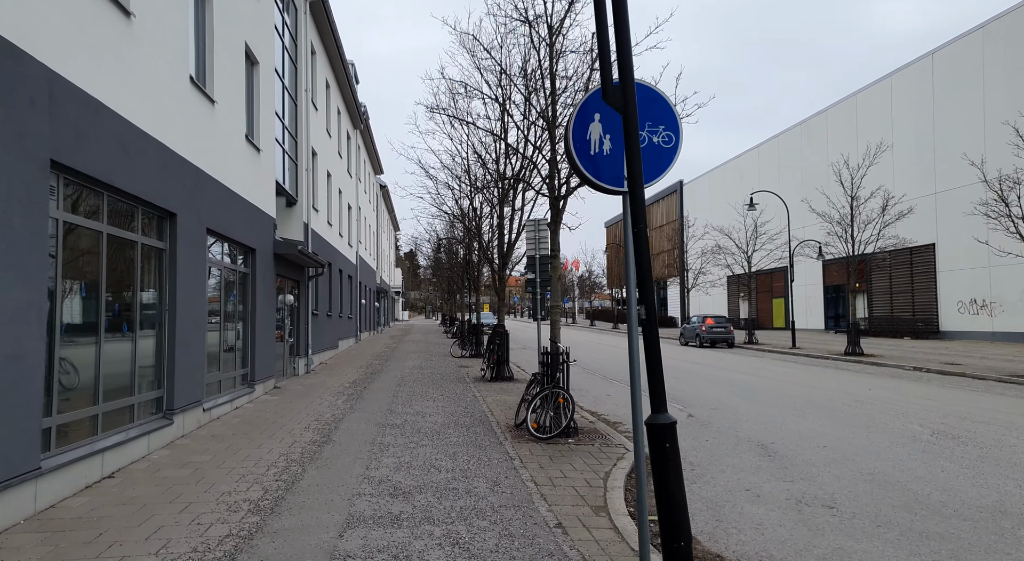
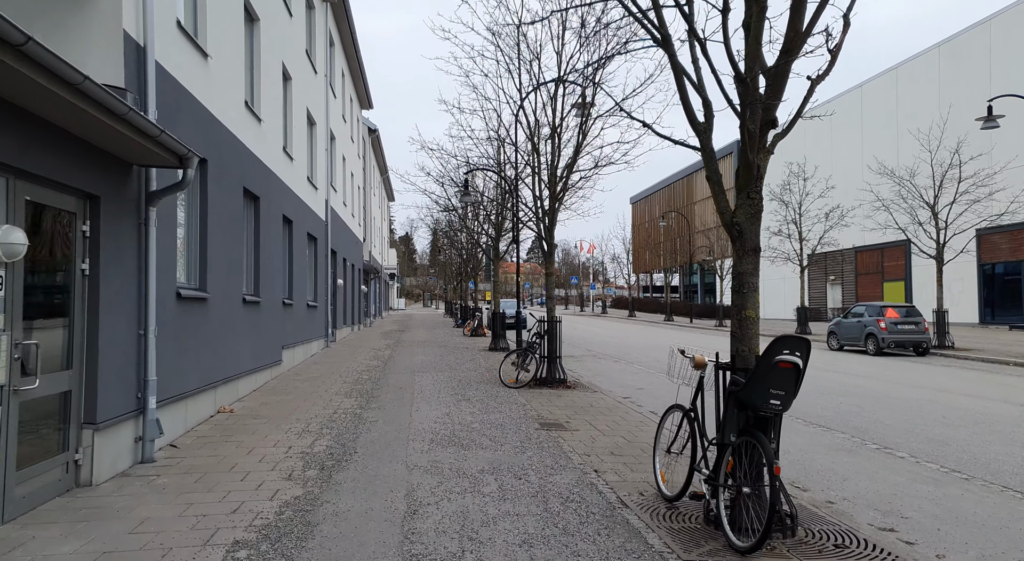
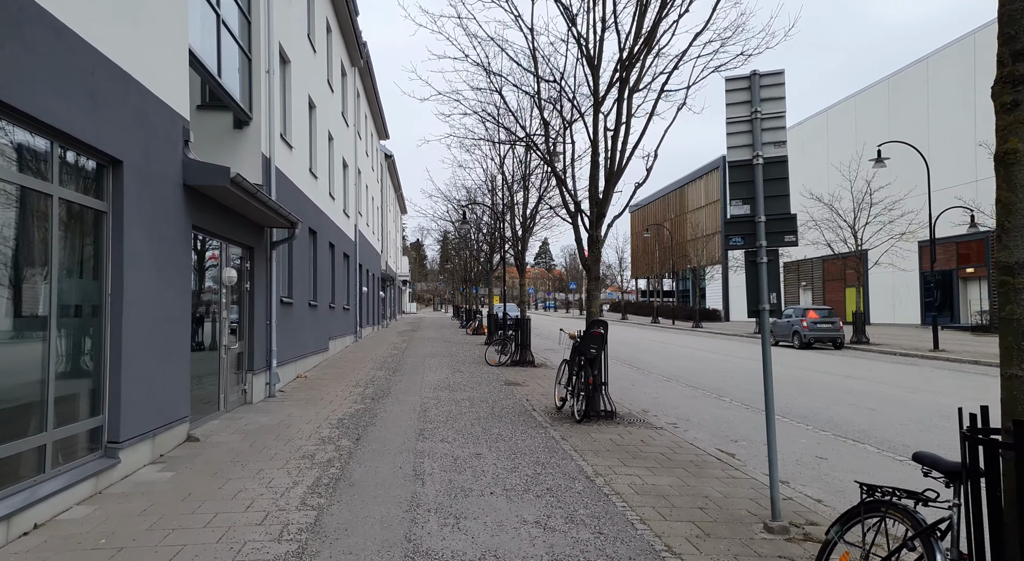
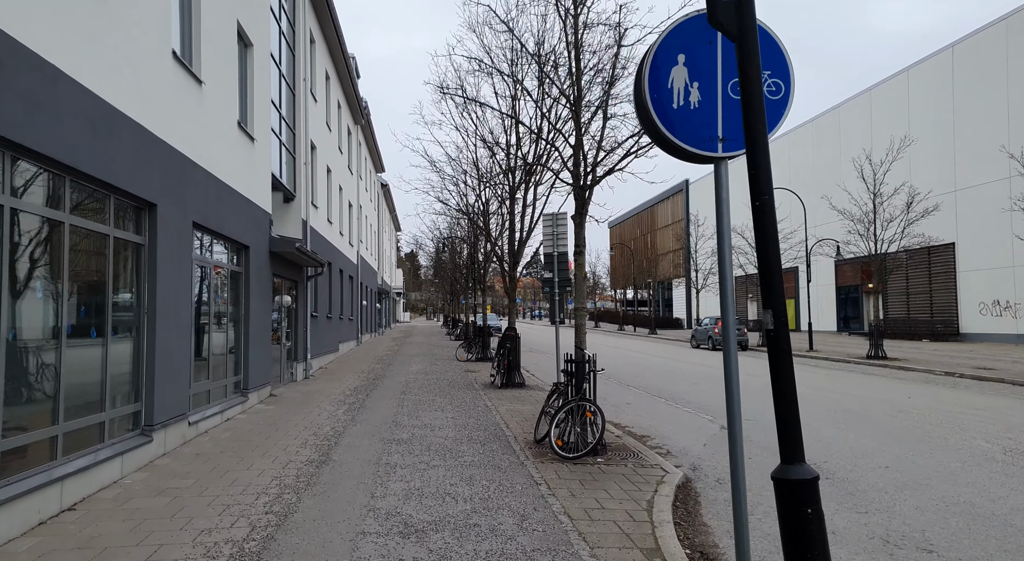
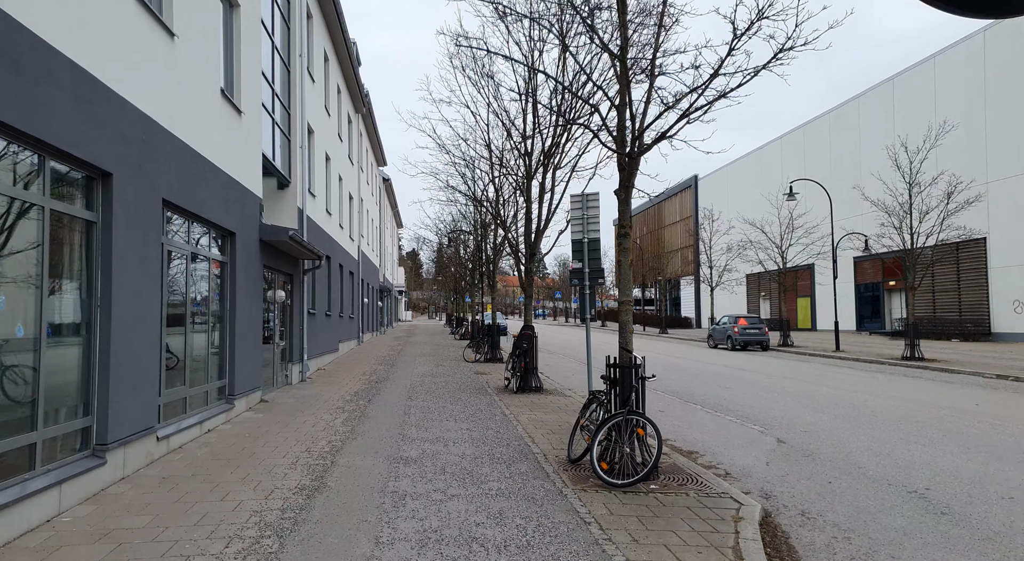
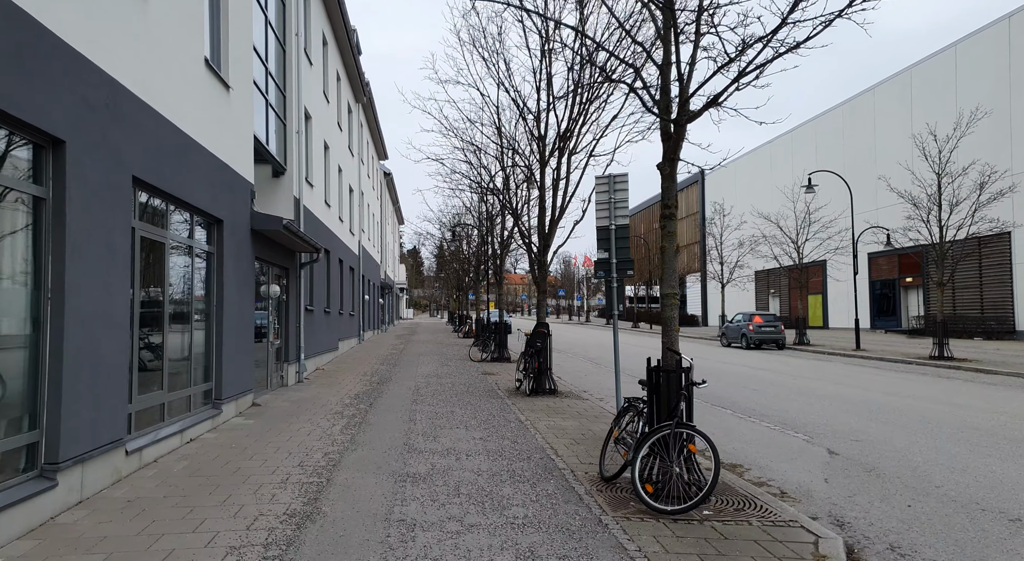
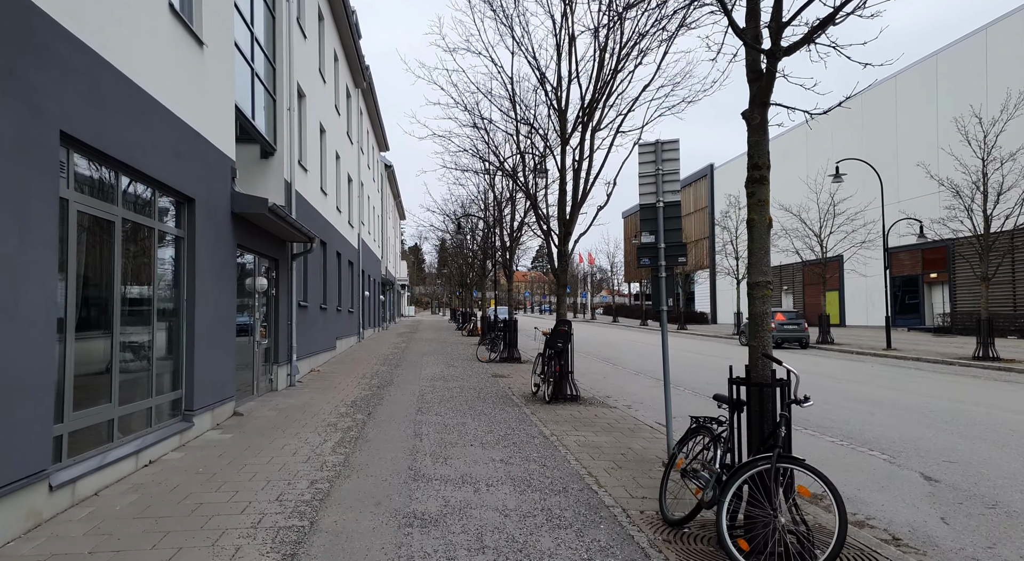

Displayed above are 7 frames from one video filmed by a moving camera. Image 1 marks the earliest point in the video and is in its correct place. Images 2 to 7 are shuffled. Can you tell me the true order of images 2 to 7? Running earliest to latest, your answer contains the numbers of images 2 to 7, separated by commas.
4, 5, 6, 7, 3, 2
